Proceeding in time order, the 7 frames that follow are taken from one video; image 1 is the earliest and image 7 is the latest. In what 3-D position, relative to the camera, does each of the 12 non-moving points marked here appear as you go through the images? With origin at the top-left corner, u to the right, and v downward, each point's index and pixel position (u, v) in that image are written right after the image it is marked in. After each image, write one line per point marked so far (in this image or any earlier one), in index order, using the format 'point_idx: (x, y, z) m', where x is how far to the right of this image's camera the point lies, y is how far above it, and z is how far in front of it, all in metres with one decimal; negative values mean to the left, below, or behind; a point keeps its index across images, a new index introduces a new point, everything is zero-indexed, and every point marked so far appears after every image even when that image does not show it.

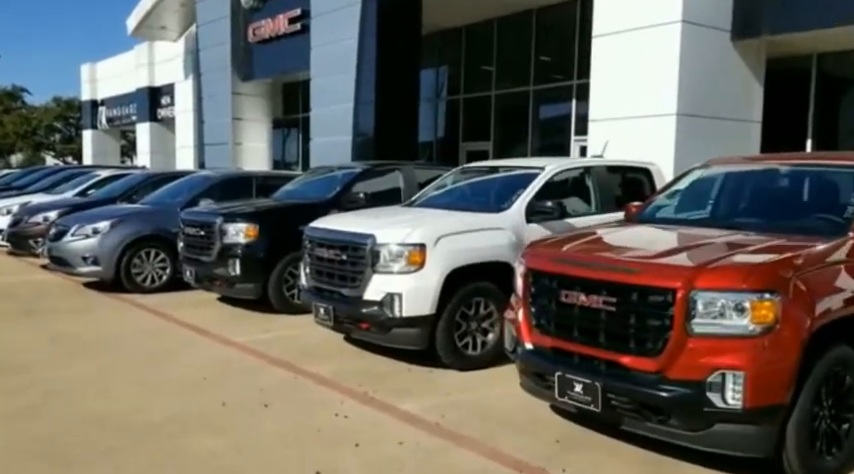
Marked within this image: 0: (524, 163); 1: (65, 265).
0: (+1.0, +0.7, +7.6) m
1: (-5.1, -0.4, +10.5) m
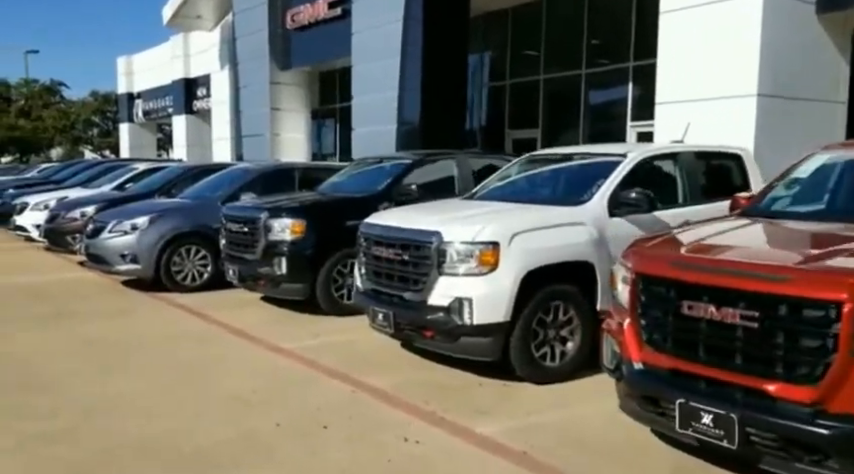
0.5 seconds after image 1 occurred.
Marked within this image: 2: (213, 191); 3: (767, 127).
0: (+1.6, +0.8, +6.8) m
1: (-4.4, -0.4, +10.0) m
2: (-3.2, +0.7, +11.3) m
3: (+4.2, +1.4, +9.2) m
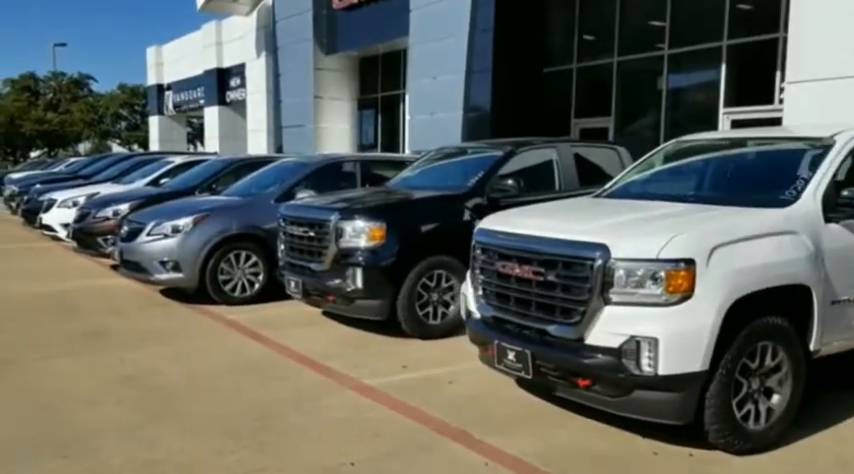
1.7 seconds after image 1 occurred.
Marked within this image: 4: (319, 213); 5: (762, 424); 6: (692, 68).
0: (+2.5, +0.7, +5.2) m
1: (-3.4, -0.4, +8.7) m
2: (-2.2, +0.7, +9.9) m
3: (+5.2, +1.3, +7.5) m
4: (-1.0, +0.2, +7.0) m
5: (+1.9, -1.1, +4.2) m
6: (+4.9, +3.2, +13.9) m
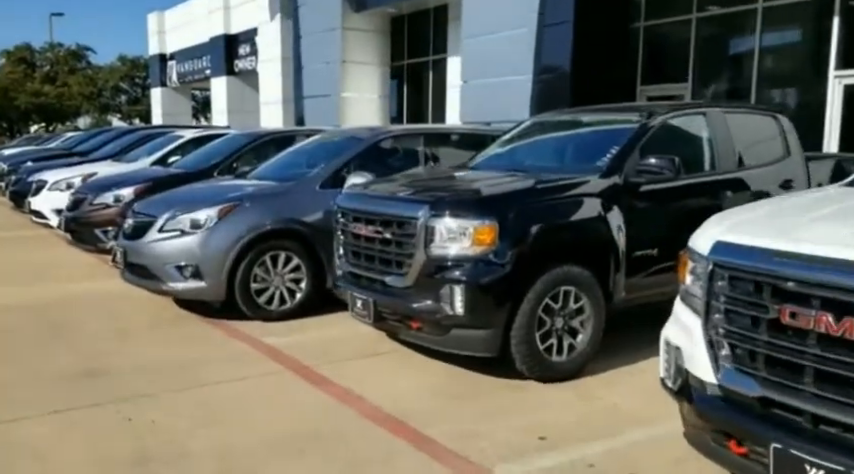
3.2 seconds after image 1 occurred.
0: (+3.3, +0.6, +3.2) m
1: (-2.5, -0.4, +6.7) m
2: (-1.4, +0.7, +7.9) m
3: (+6.0, +1.3, +5.5) m
4: (-0.2, +0.2, +5.1) m
5: (+2.7, -1.2, +2.3) m
6: (+5.8, +3.4, +11.8) m
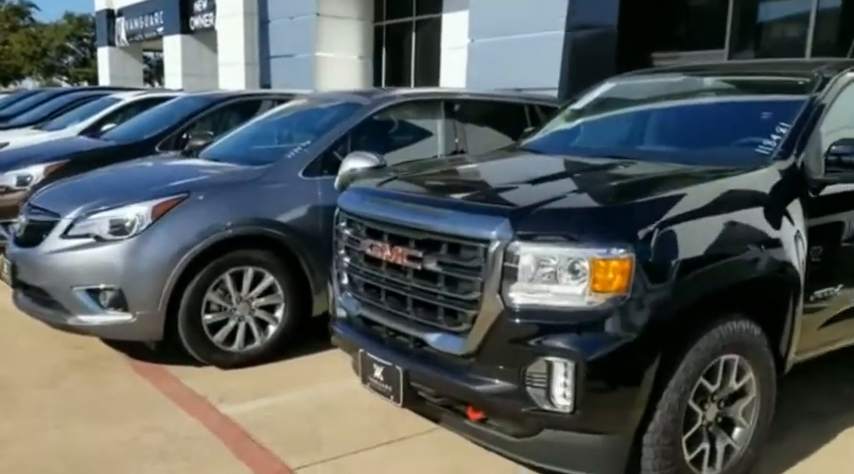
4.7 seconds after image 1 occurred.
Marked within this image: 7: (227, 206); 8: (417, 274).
0: (+3.7, +0.4, +1.3) m
1: (-2.3, -0.4, +4.6) m
2: (-1.2, +0.7, +5.8) m
3: (+6.3, +1.1, +3.7) m
4: (+0.1, +0.1, +3.0) m
5: (+3.1, -1.4, +0.4) m
6: (+5.7, +3.5, +10.0) m
7: (-1.2, +0.2, +4.5) m
8: (0.0, -0.1, +3.1) m
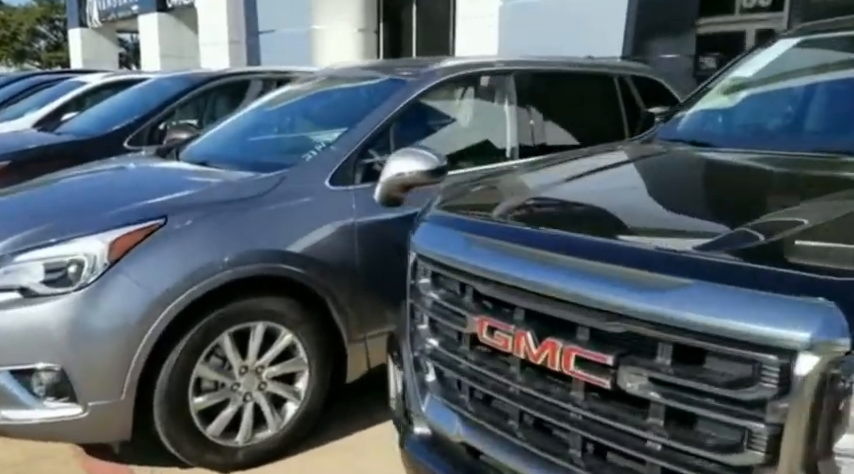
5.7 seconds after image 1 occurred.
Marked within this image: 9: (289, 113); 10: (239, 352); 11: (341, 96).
0: (+4.1, +0.2, -0.1) m
1: (-1.9, -0.6, +3.1) m
2: (-0.9, +0.6, +4.3) m
3: (+6.6, +1.1, +2.3) m
4: (+0.5, -0.1, +1.5) m
5: (+3.6, -1.6, -0.9) m
6: (+6.0, +3.6, +8.5) m
7: (-0.8, 0.0, +3.0) m
8: (+0.4, -0.3, +1.7) m
9: (-0.8, +0.7, +4.4) m
10: (-0.8, -0.5, +3.1) m
11: (-0.5, +0.7, +4.2) m
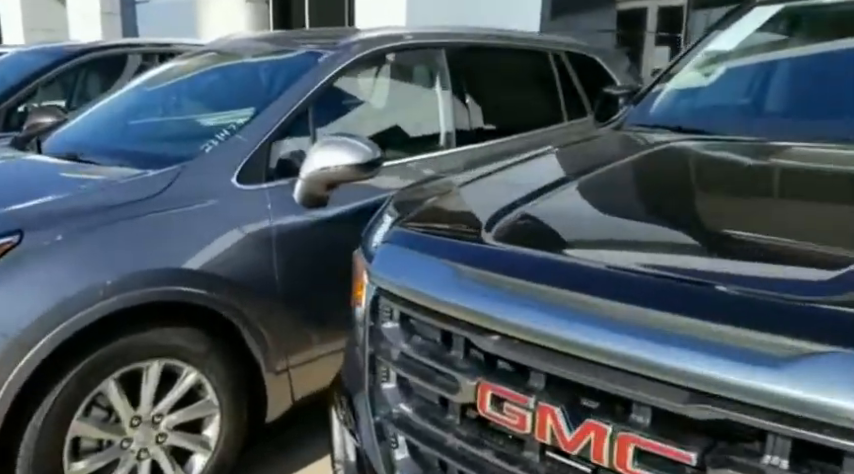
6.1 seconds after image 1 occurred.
0: (+4.3, +0.3, 0.0) m
1: (-2.1, -0.7, +2.2) m
2: (-1.2, +0.6, +3.6) m
3: (+6.4, +1.2, +2.7) m
4: (+0.5, -0.2, +1.1) m
5: (+4.0, -1.6, -0.9) m
6: (+4.8, +3.9, +8.6) m
7: (-1.0, 0.0, +2.3) m
8: (+0.4, -0.4, +1.2) m
9: (-1.2, +0.6, +3.6) m
10: (-1.0, -0.5, +2.5) m
11: (-0.9, +0.7, +3.5) m
